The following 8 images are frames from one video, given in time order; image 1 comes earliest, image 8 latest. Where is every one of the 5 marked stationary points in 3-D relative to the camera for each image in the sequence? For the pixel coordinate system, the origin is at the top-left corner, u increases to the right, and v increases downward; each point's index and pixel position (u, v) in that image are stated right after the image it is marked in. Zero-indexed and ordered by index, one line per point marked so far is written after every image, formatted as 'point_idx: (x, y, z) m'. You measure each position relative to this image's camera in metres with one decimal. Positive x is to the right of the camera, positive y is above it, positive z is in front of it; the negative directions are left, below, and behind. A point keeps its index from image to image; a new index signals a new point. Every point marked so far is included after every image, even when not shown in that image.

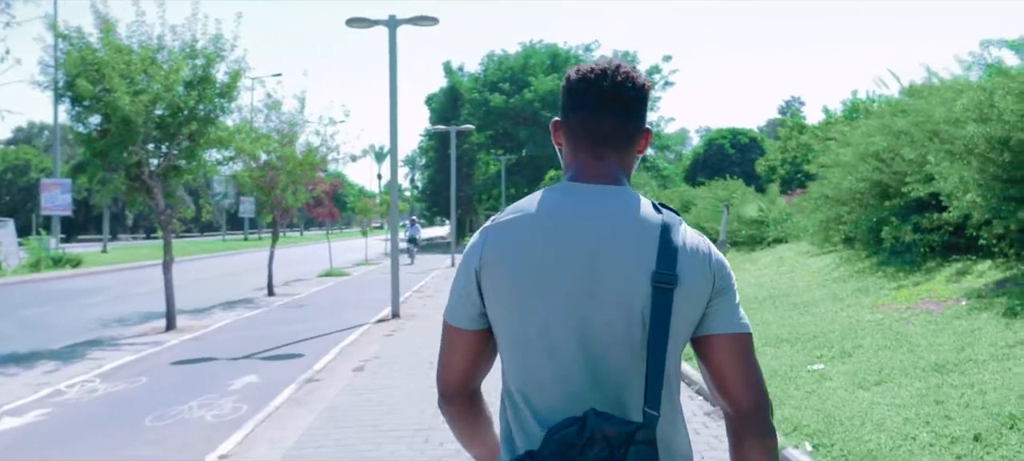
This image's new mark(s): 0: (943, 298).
0: (+5.2, -0.8, +11.1) m
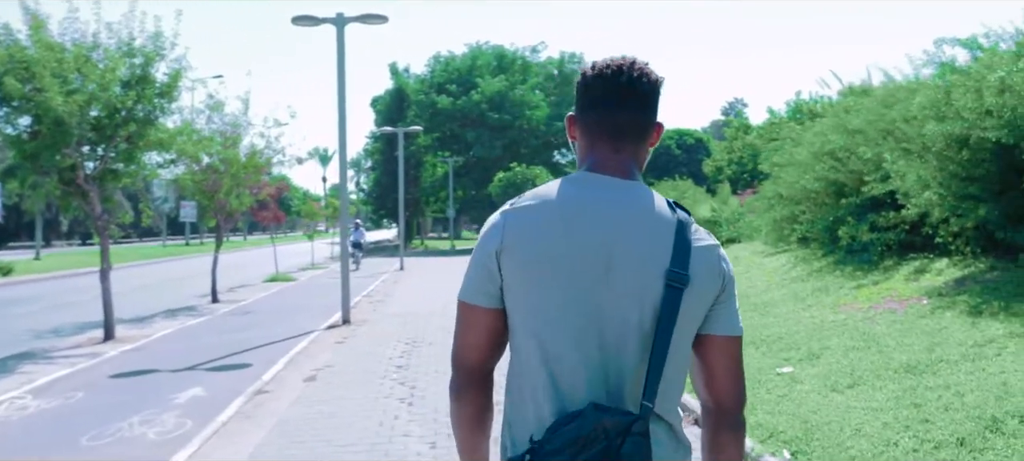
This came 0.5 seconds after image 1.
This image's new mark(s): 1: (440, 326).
0: (+4.7, -0.8, +11.1) m
1: (-1.3, -1.7, +16.2) m
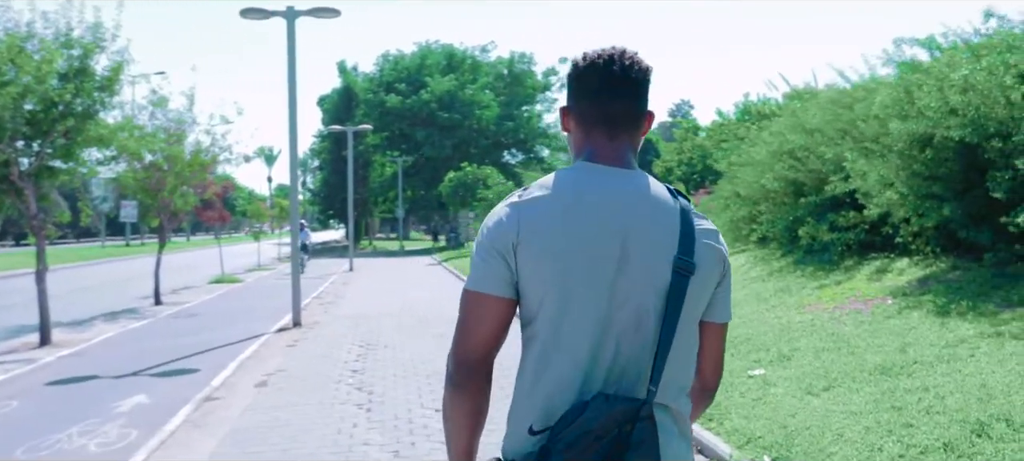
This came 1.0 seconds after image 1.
0: (+4.3, -0.8, +11.0) m
1: (-2.0, -1.7, +15.8) m
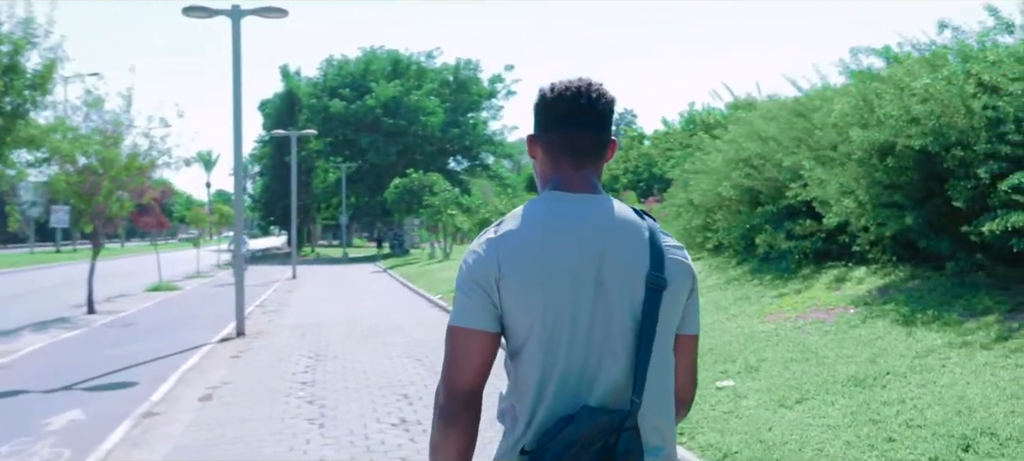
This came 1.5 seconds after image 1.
0: (+3.8, -0.9, +10.9) m
1: (-2.8, -1.8, +15.3) m
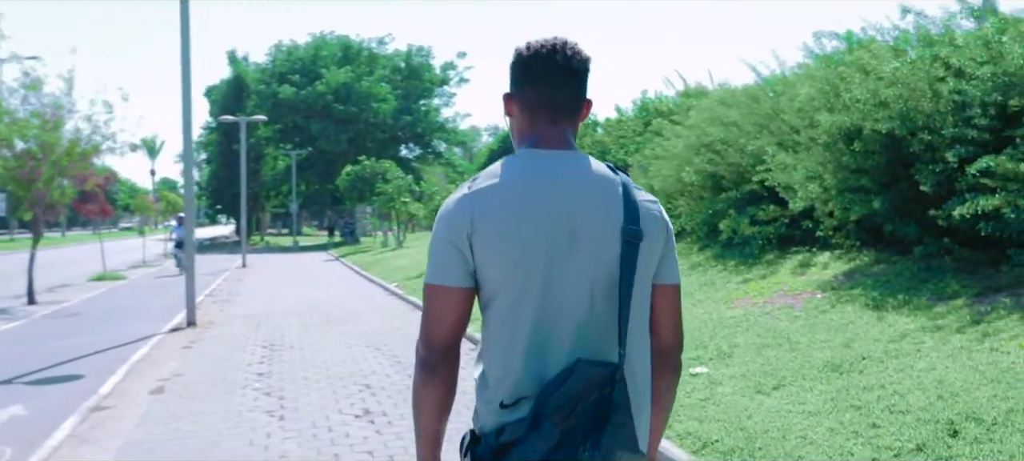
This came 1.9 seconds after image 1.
0: (+3.3, -0.7, +10.8) m
1: (-3.4, -1.6, +14.9) m
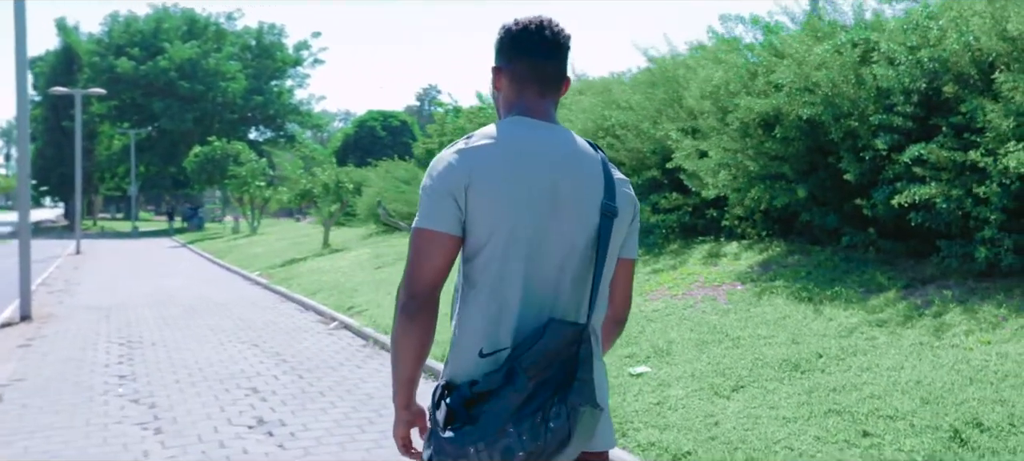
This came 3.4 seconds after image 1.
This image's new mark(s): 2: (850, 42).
0: (+2.3, -0.6, +10.4) m
1: (-5.1, -1.3, +13.3) m
2: (+3.6, +2.0, +9.9) m
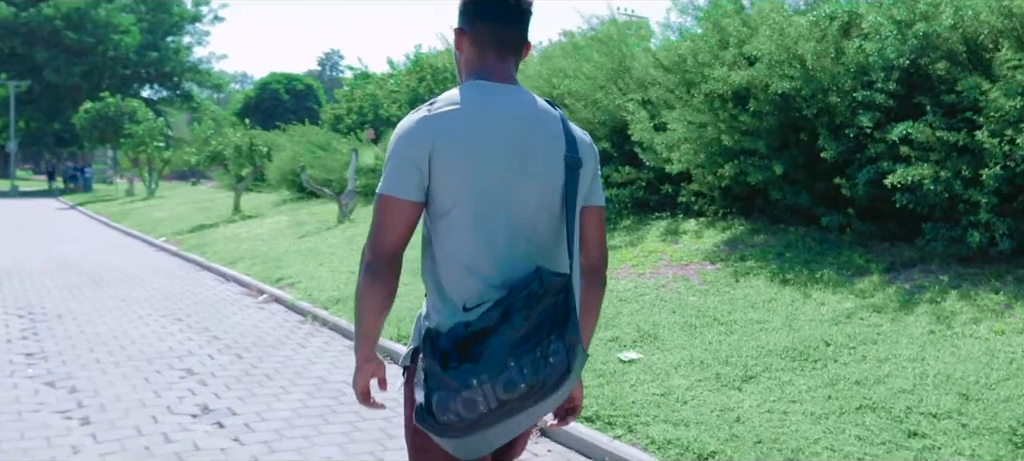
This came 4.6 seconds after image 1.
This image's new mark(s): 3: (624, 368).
0: (+1.8, -0.3, +9.9) m
1: (-5.9, -0.8, +12.0) m
2: (+3.3, +2.2, +9.5) m
3: (+0.8, -1.0, +6.6) m
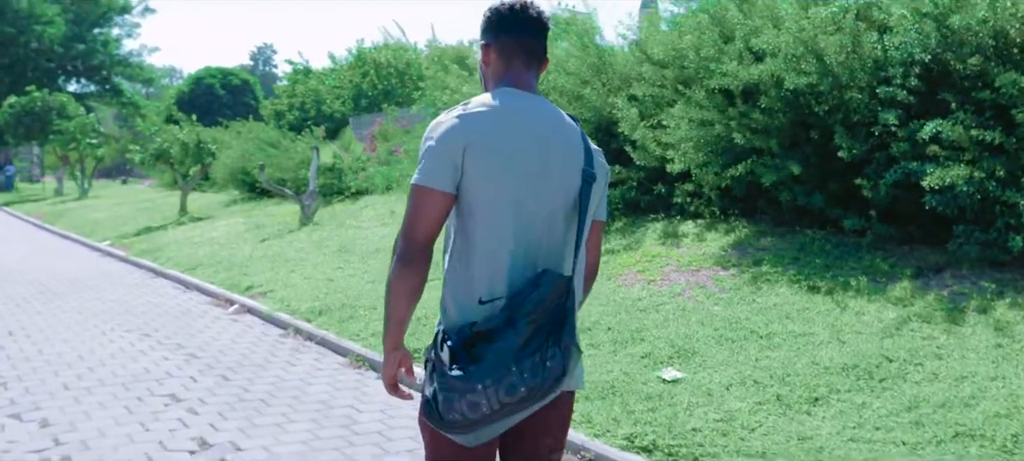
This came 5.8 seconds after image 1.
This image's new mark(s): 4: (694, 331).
0: (+1.8, -0.4, +9.4) m
1: (-6.0, -0.8, +10.9) m
2: (+3.3, +2.2, +9.1) m
3: (+1.0, -1.0, +6.0) m
4: (+1.3, -0.8, +7.2) m
